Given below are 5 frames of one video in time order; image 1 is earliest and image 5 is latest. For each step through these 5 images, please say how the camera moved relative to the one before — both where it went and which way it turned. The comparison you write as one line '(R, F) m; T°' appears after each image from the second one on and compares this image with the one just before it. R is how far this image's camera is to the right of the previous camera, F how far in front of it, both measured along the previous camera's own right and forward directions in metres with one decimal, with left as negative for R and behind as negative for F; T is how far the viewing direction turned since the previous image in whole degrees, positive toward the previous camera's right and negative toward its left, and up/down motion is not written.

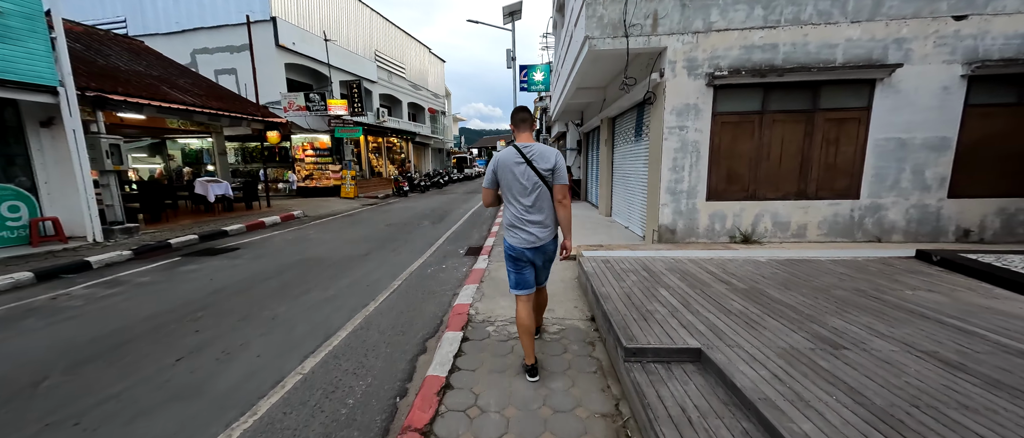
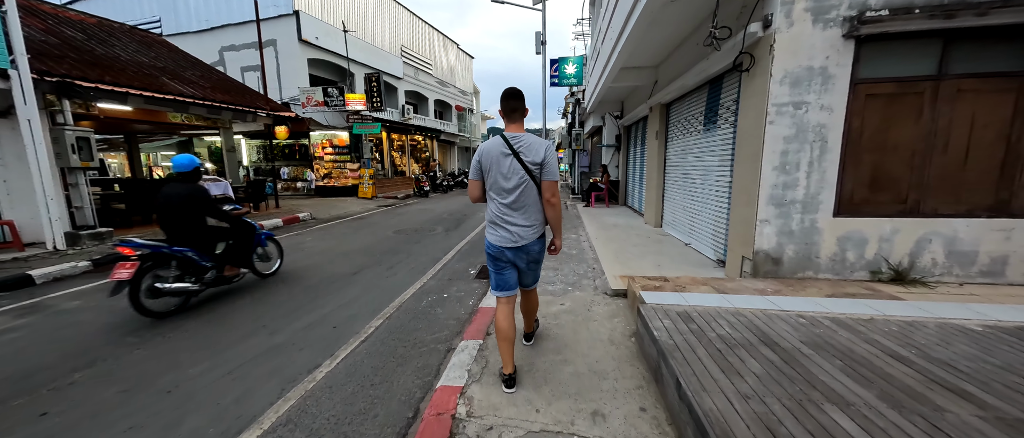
(0.0, +1.5) m; -5°
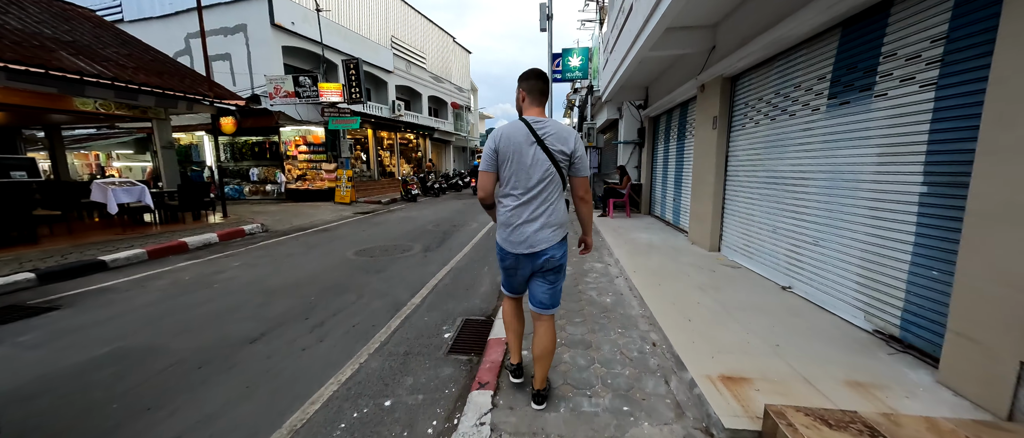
(0.0, +2.0) m; 0°
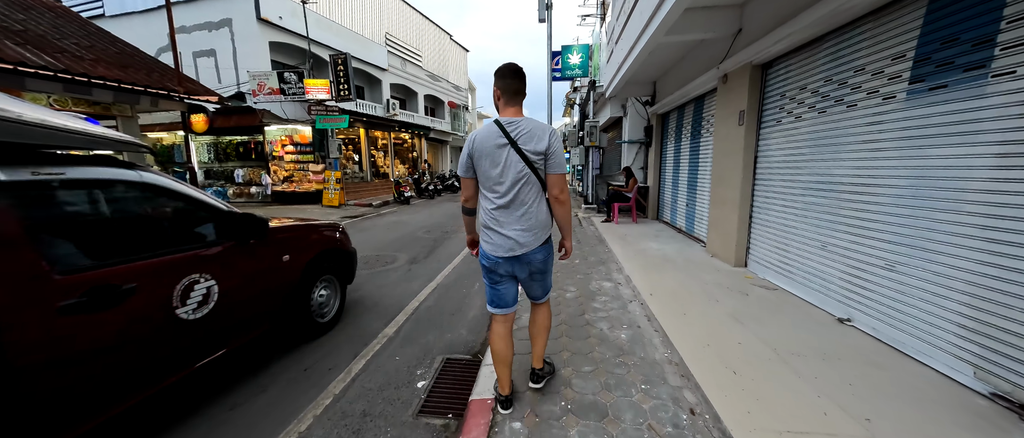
(+0.1, +0.7) m; 0°
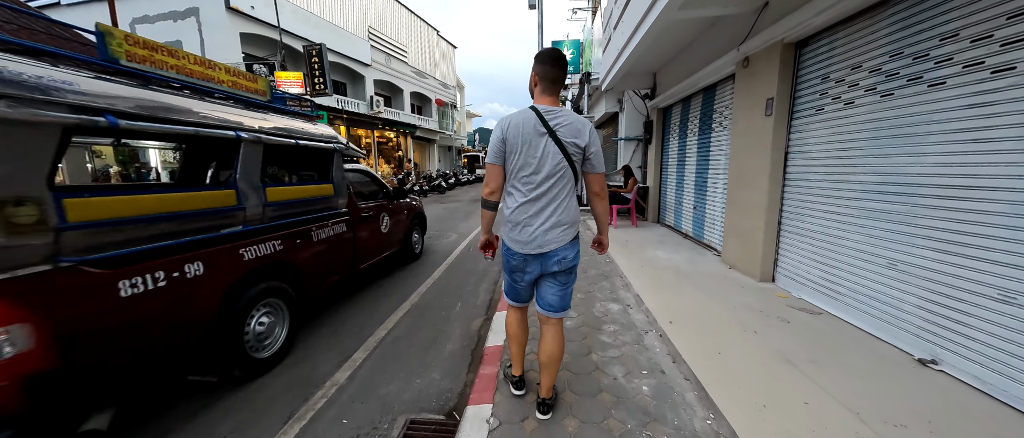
(0.0, +0.7) m; +2°
